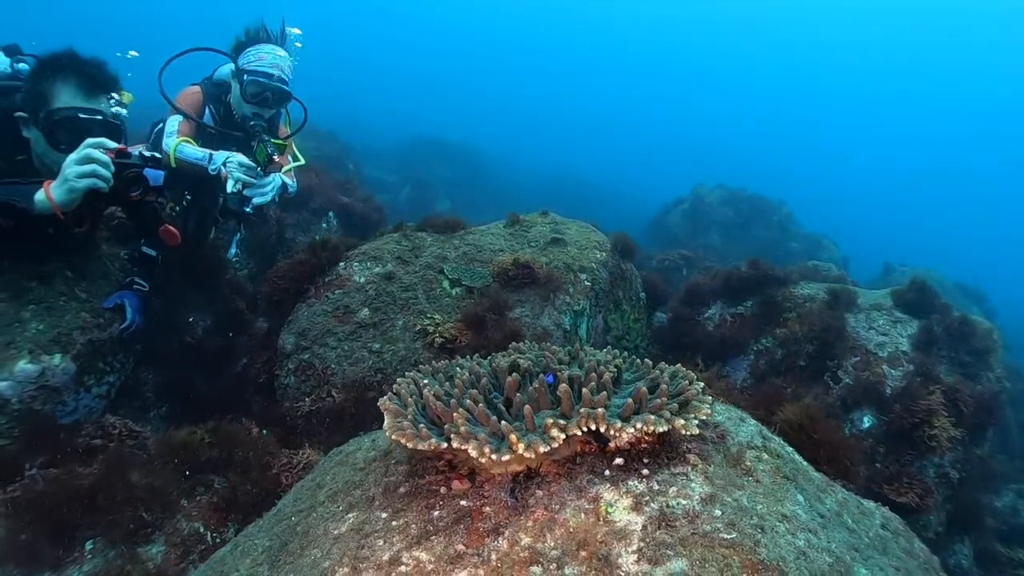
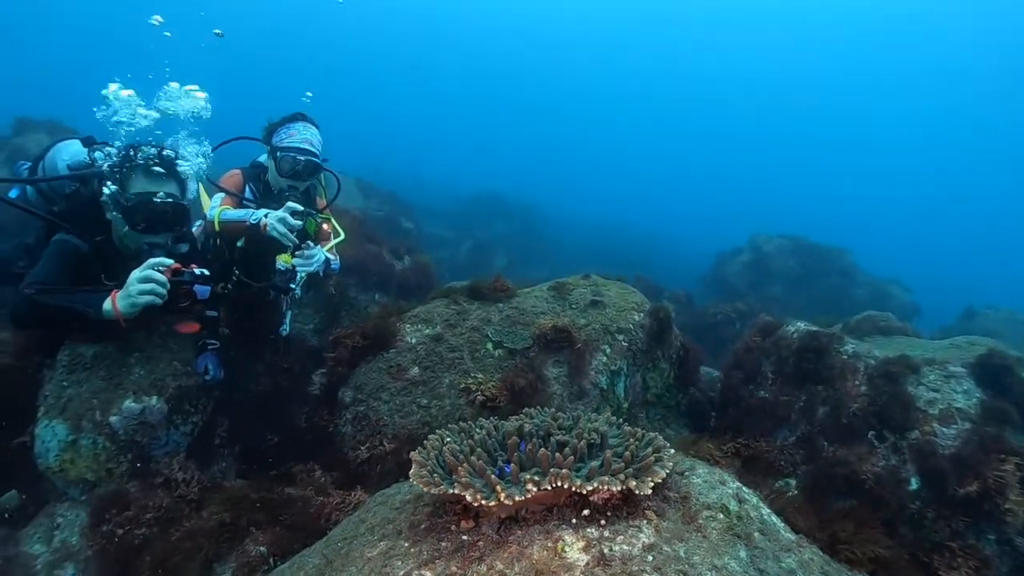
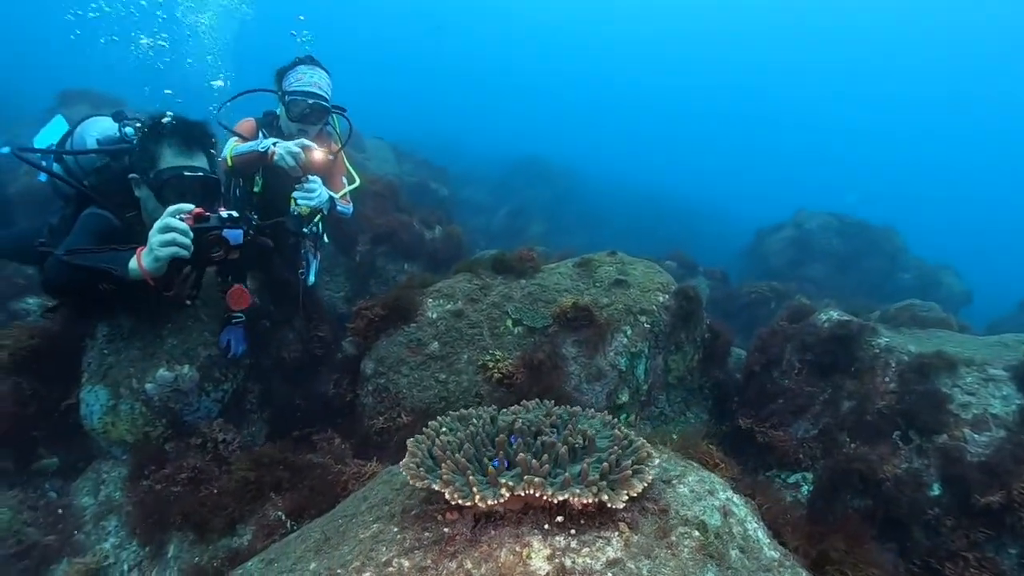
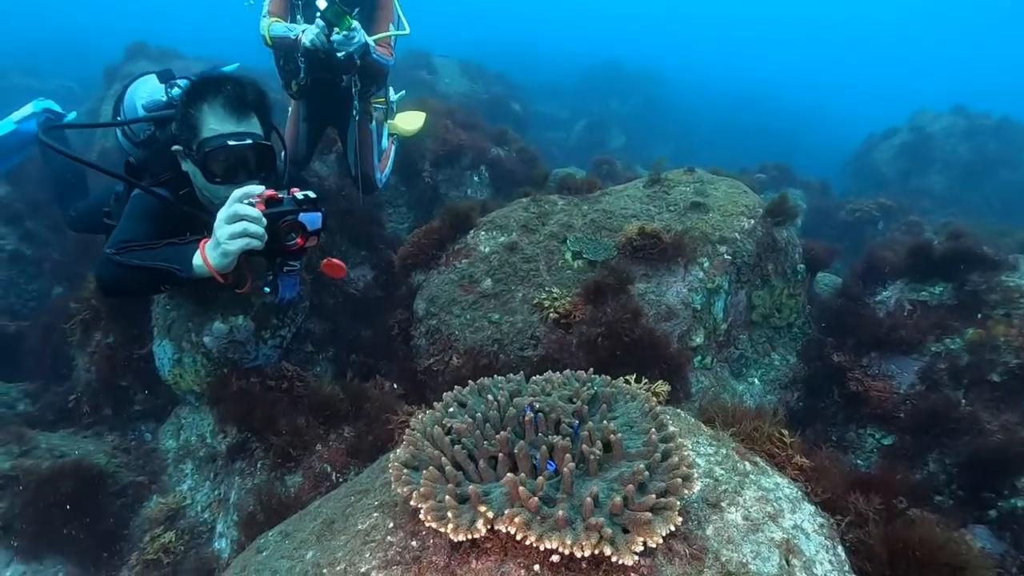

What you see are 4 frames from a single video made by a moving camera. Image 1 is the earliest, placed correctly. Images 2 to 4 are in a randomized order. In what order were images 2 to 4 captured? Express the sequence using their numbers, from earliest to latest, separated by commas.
2, 3, 4
